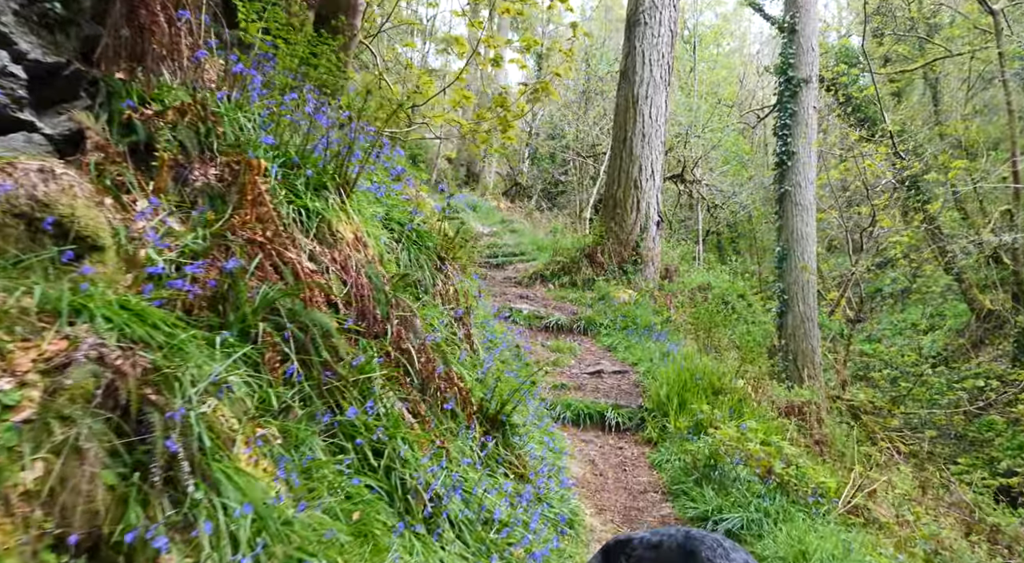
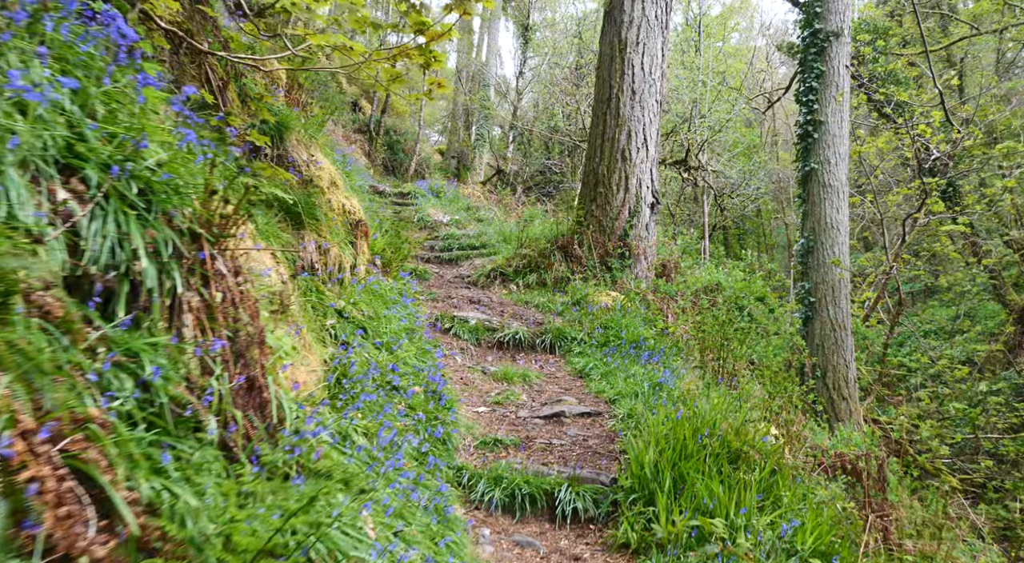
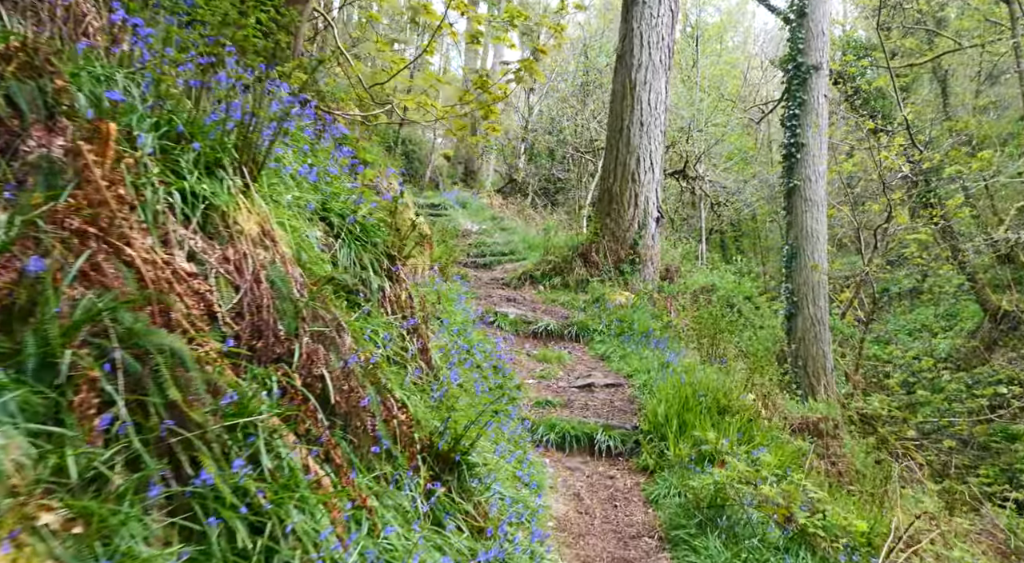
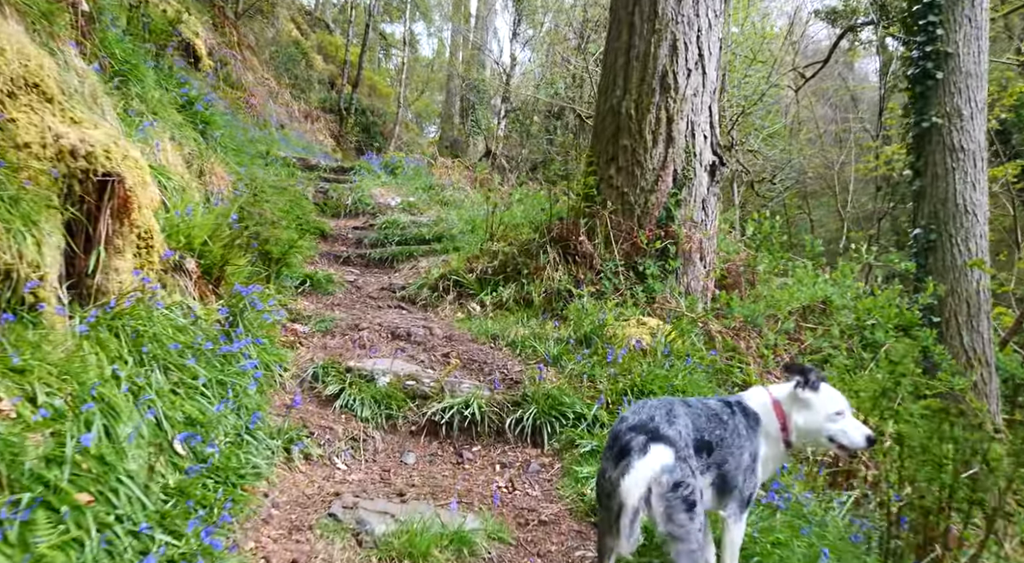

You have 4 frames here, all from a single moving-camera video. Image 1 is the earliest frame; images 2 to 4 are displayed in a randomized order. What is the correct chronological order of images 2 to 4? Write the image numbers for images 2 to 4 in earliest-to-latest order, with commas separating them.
3, 2, 4
